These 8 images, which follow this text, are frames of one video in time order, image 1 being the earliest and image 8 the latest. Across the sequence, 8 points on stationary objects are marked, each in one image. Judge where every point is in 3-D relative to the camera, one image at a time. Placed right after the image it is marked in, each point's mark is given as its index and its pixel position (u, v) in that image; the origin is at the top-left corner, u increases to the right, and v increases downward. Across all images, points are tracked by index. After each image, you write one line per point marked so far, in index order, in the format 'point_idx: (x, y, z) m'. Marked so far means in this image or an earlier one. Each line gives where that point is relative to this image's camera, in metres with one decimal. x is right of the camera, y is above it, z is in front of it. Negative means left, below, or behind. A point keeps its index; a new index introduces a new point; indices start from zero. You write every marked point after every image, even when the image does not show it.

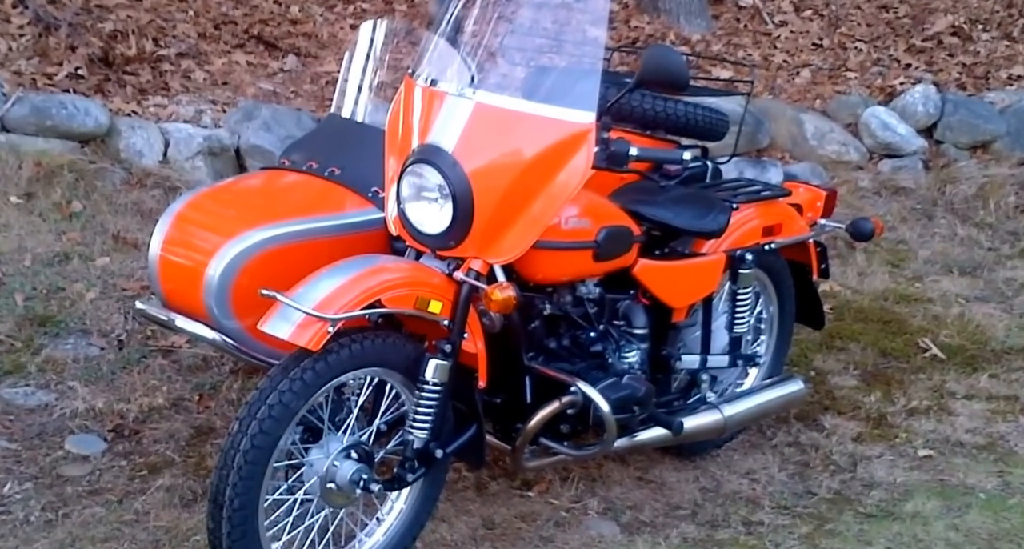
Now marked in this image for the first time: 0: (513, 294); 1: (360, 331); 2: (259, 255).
0: (0.0, 0.0, +4.2) m
1: (-0.4, -0.1, +4.2) m
2: (-0.7, +0.1, +4.5) m
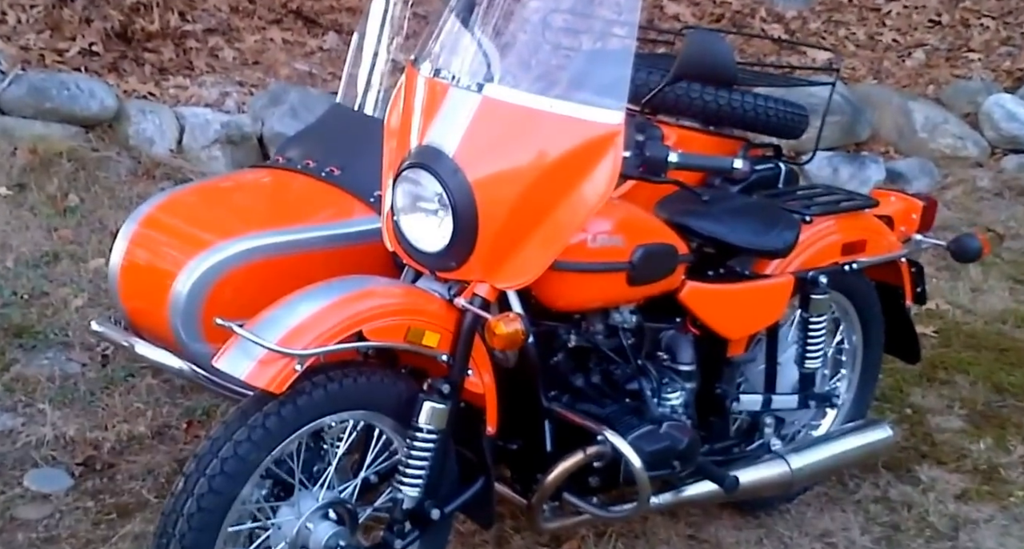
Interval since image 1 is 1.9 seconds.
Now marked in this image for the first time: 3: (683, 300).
0: (0.0, -0.1, +3.4) m
1: (-0.4, -0.2, +3.4) m
2: (-0.6, 0.0, +3.7) m
3: (+0.4, -0.1, +3.8) m
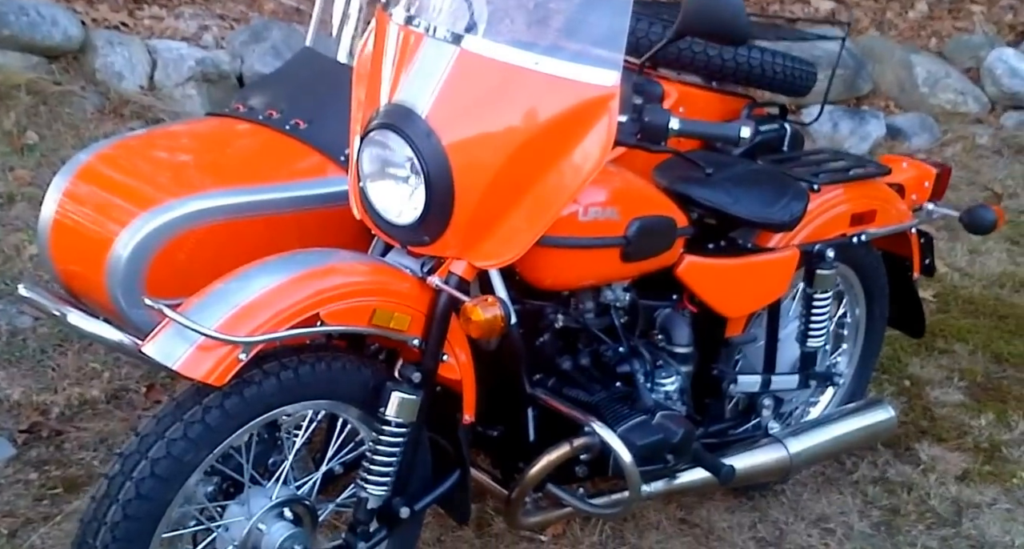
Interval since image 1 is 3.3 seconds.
0: (0.0, -0.1, +3.1) m
1: (-0.4, -0.1, +3.1) m
2: (-0.7, +0.1, +3.4) m
3: (+0.4, 0.0, +3.6) m
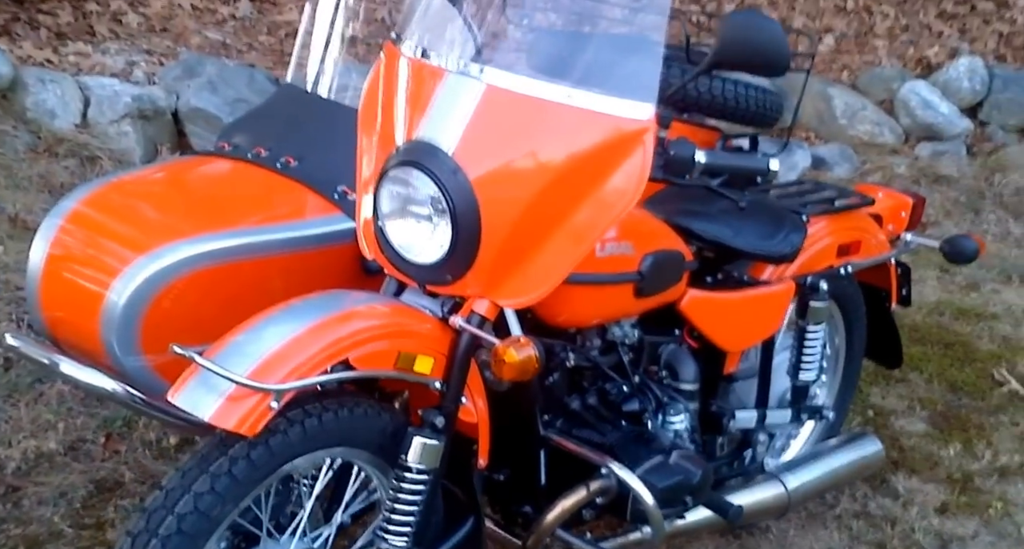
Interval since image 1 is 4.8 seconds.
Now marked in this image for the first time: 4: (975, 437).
0: (0.0, -0.1, +3.0) m
1: (-0.3, -0.2, +3.0) m
2: (-0.7, 0.0, +3.3) m
3: (+0.4, -0.1, +3.5) m
4: (+1.4, -0.5, +4.9) m
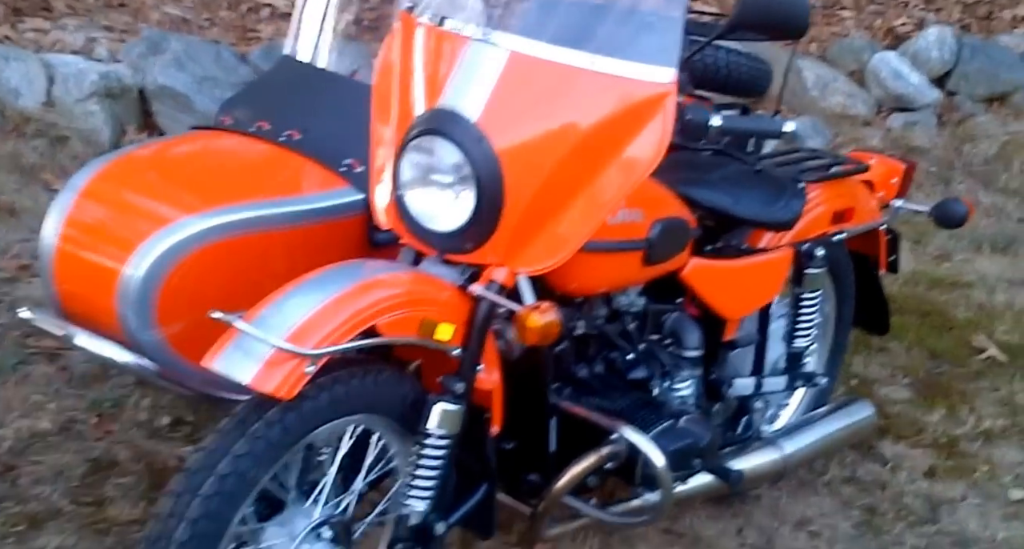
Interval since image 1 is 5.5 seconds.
0: (+0.1, -0.1, +3.0) m
1: (-0.3, -0.2, +3.0) m
2: (-0.6, +0.1, +3.3) m
3: (+0.4, 0.0, +3.5) m
4: (+1.4, -0.4, +5.0) m
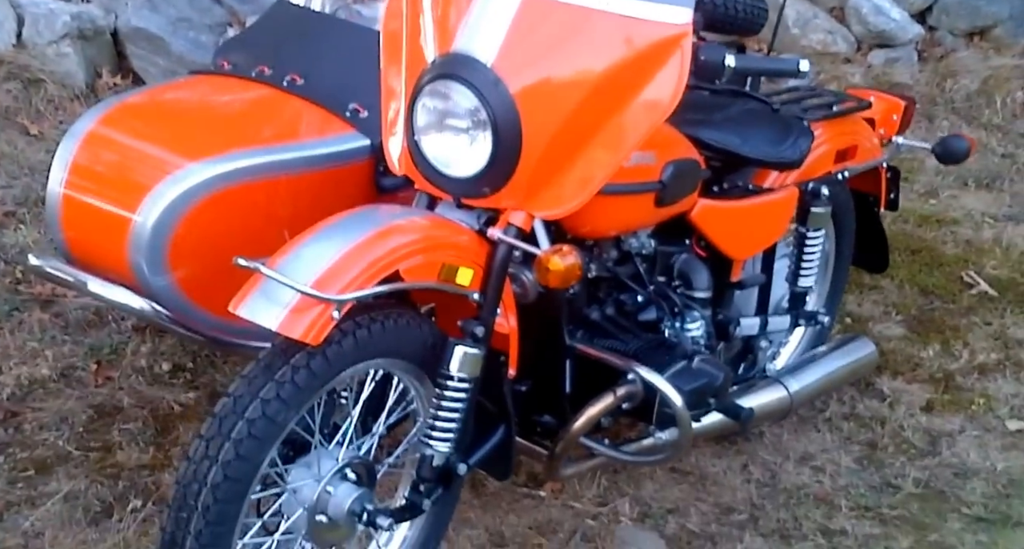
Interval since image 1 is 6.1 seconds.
0: (+0.1, 0.0, +3.1) m
1: (-0.3, -0.1, +3.0) m
2: (-0.6, +0.2, +3.3) m
3: (+0.4, +0.1, +3.6) m
4: (+1.4, -0.2, +5.0) m
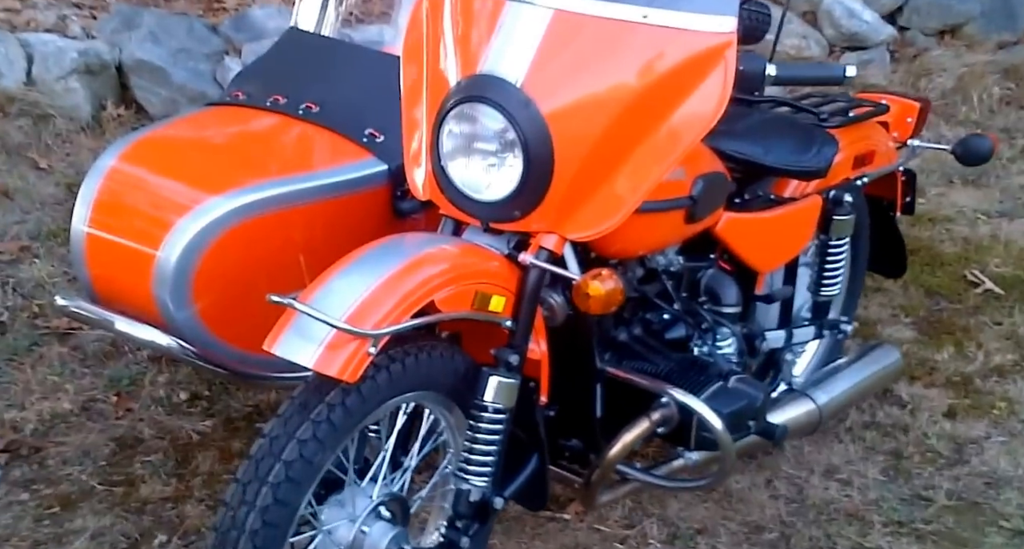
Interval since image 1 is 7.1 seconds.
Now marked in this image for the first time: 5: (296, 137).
0: (+0.2, 0.0, +2.9) m
1: (-0.2, -0.1, +2.9) m
2: (-0.6, +0.1, +3.2) m
3: (+0.5, +0.1, +3.5) m
4: (+1.4, -0.2, +4.9) m
5: (-0.5, +0.3, +3.3) m
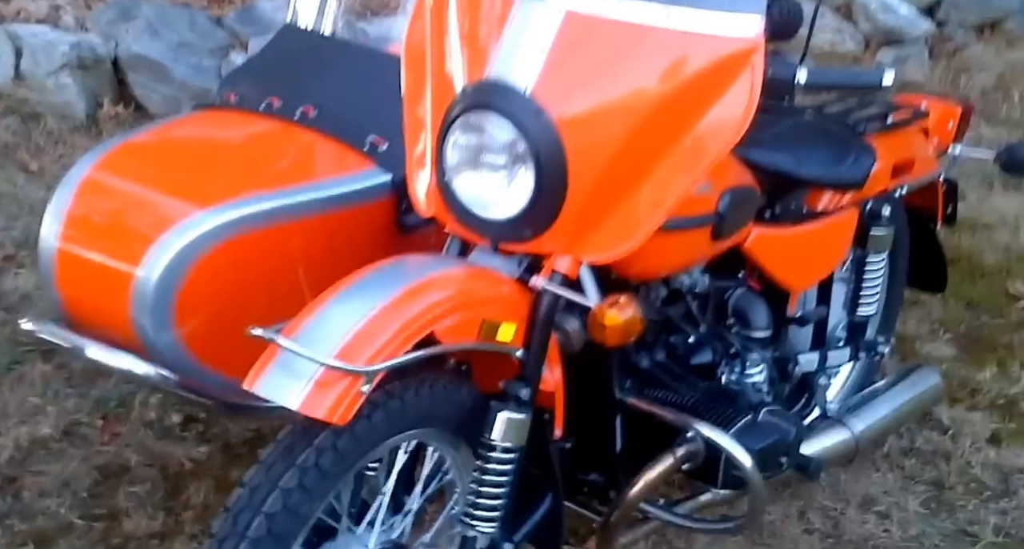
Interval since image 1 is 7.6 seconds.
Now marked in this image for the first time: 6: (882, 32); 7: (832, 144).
0: (+0.2, -0.1, +2.7) m
1: (-0.2, -0.2, +2.6) m
2: (-0.5, +0.1, +2.9) m
3: (+0.5, 0.0, +3.2) m
4: (+1.4, -0.2, +4.6) m
5: (-0.4, +0.2, +3.1) m
6: (+1.6, +1.1, +7.1) m
7: (+0.7, +0.3, +3.3) m
